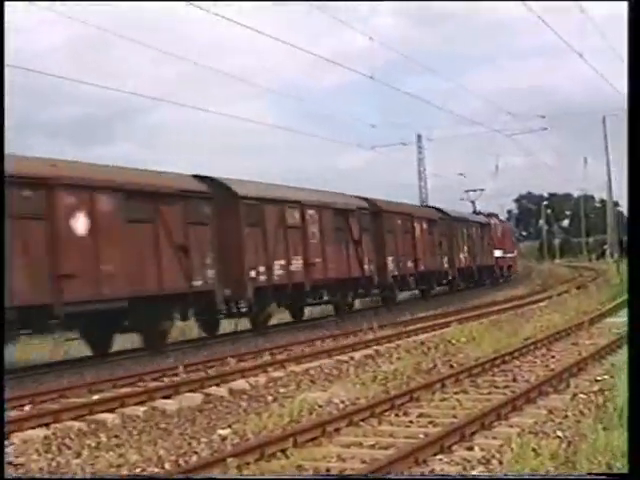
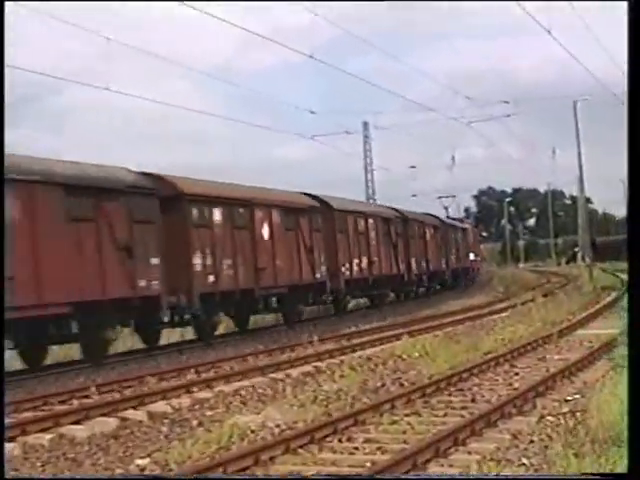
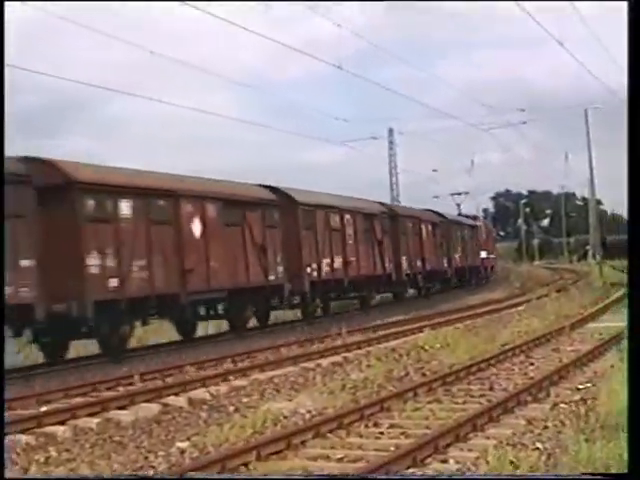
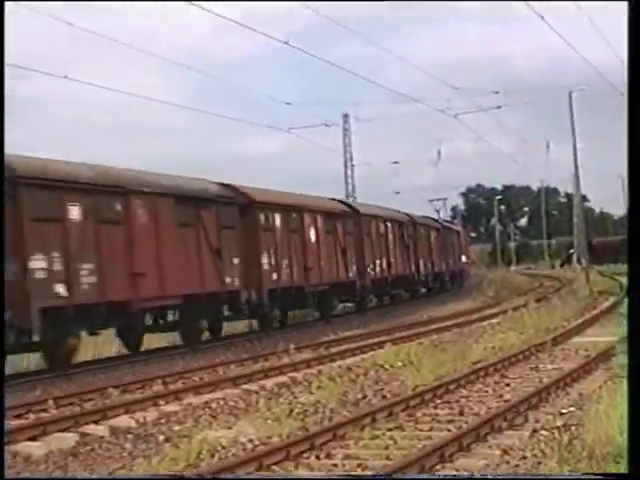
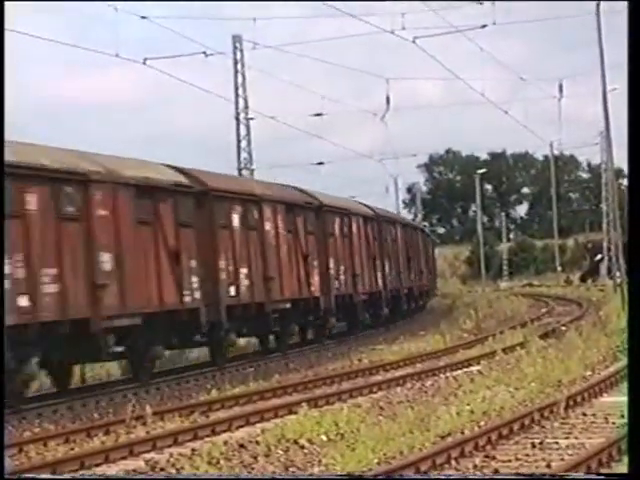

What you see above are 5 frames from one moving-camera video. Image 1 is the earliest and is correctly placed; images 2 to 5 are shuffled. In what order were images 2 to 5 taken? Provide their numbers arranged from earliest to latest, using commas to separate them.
3, 2, 4, 5
